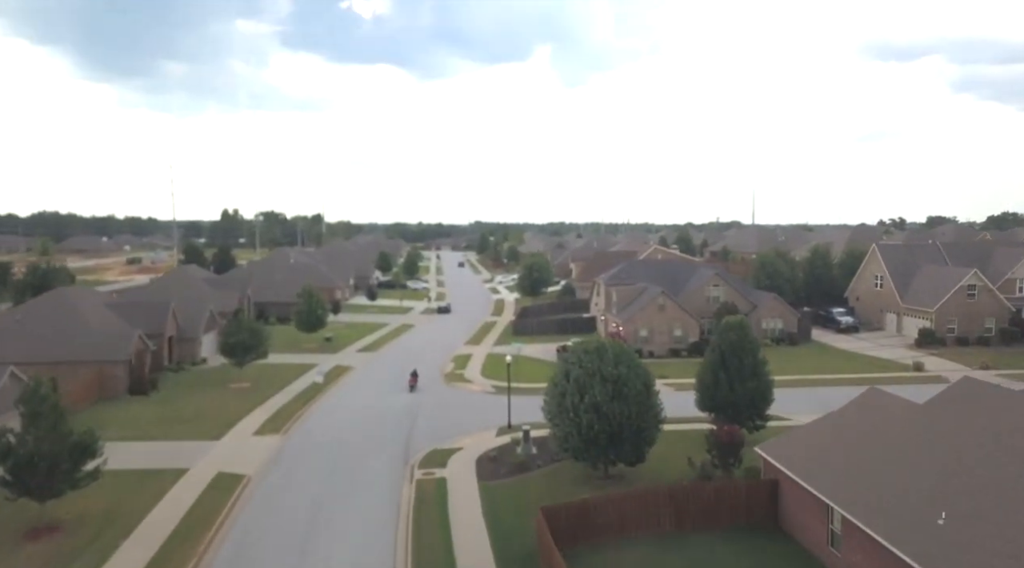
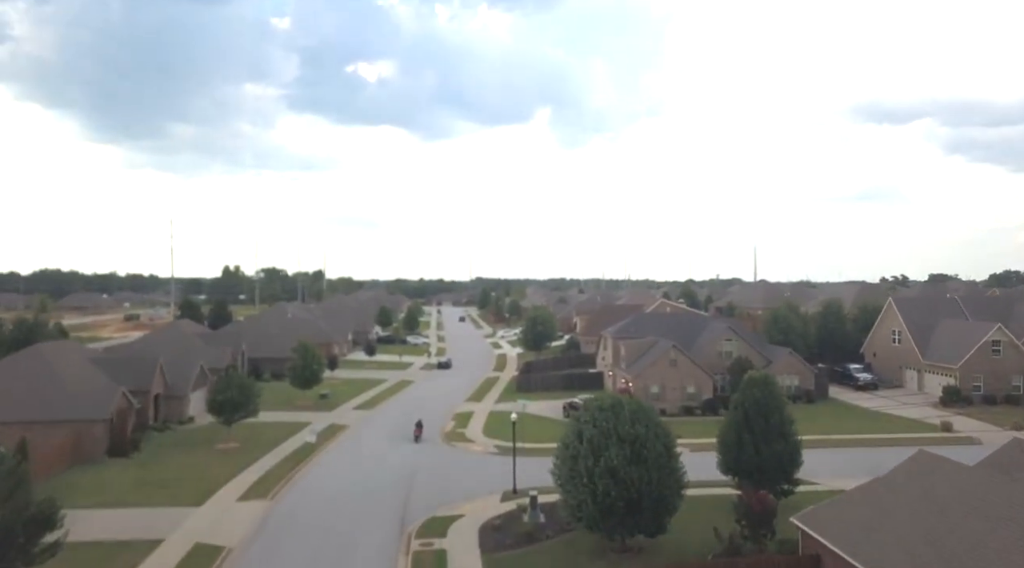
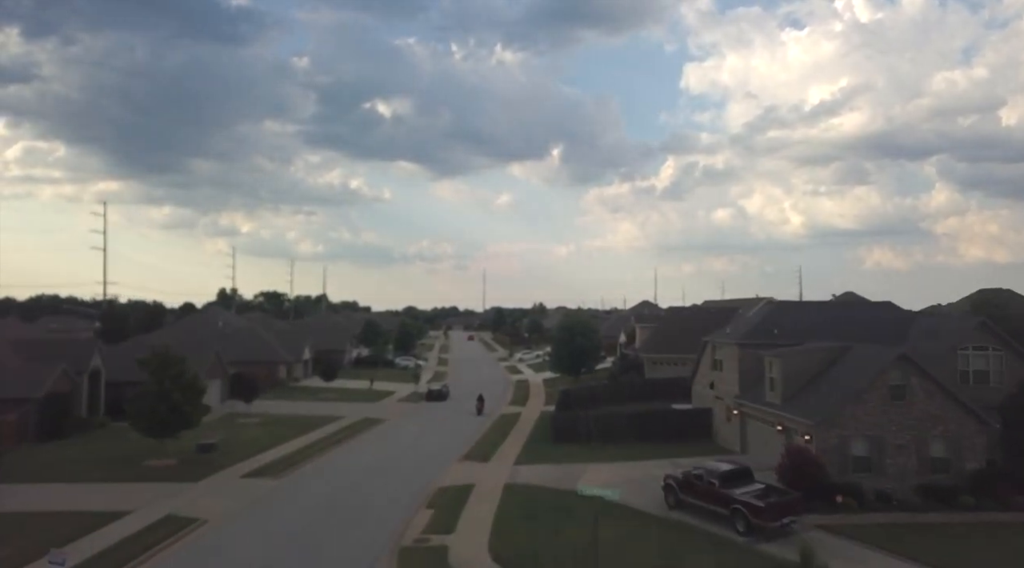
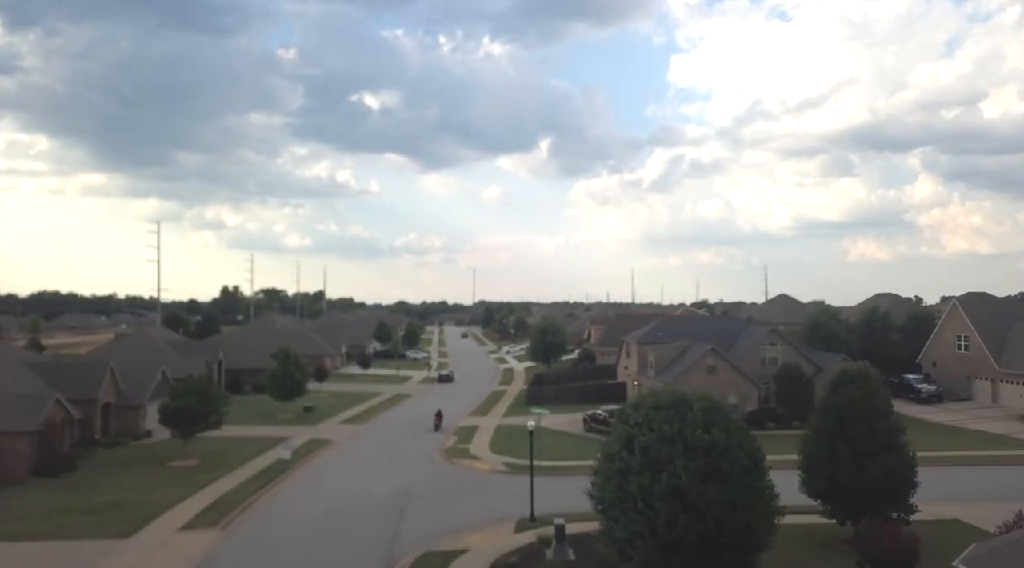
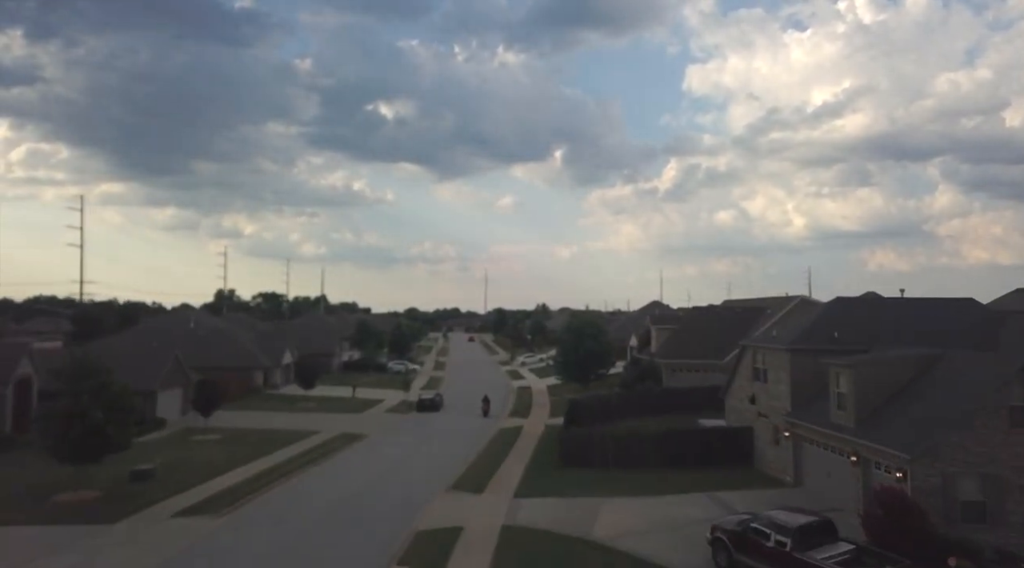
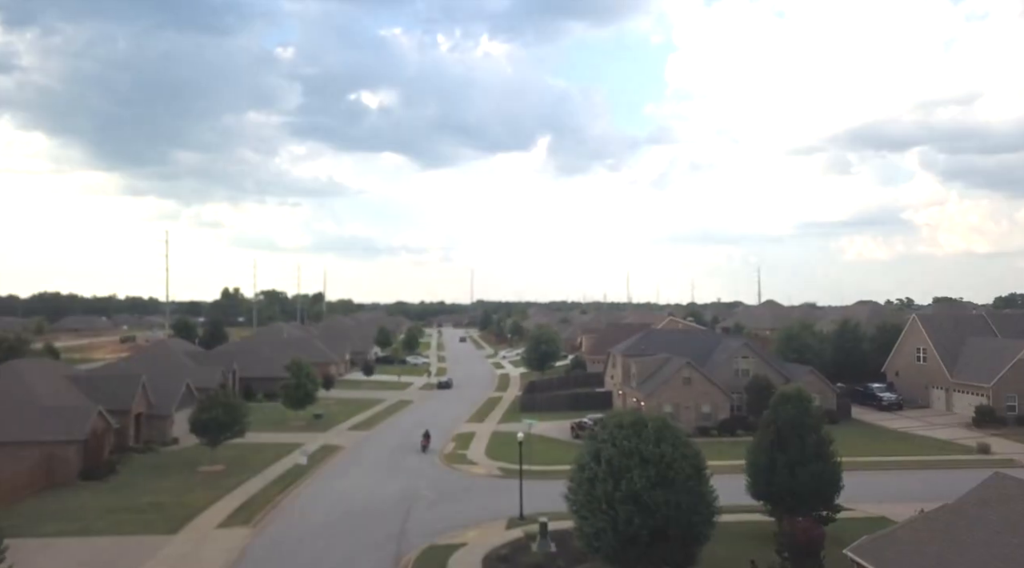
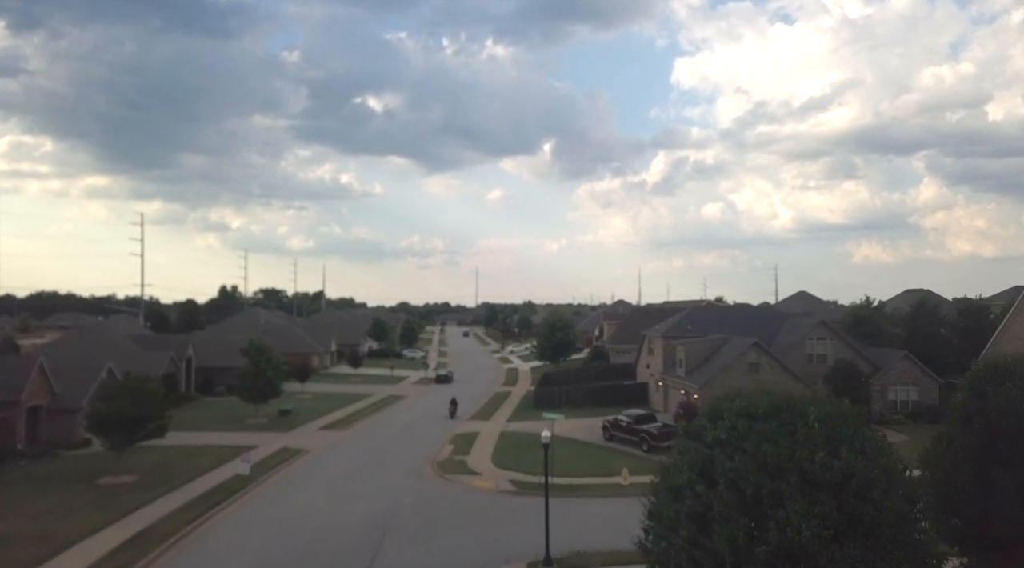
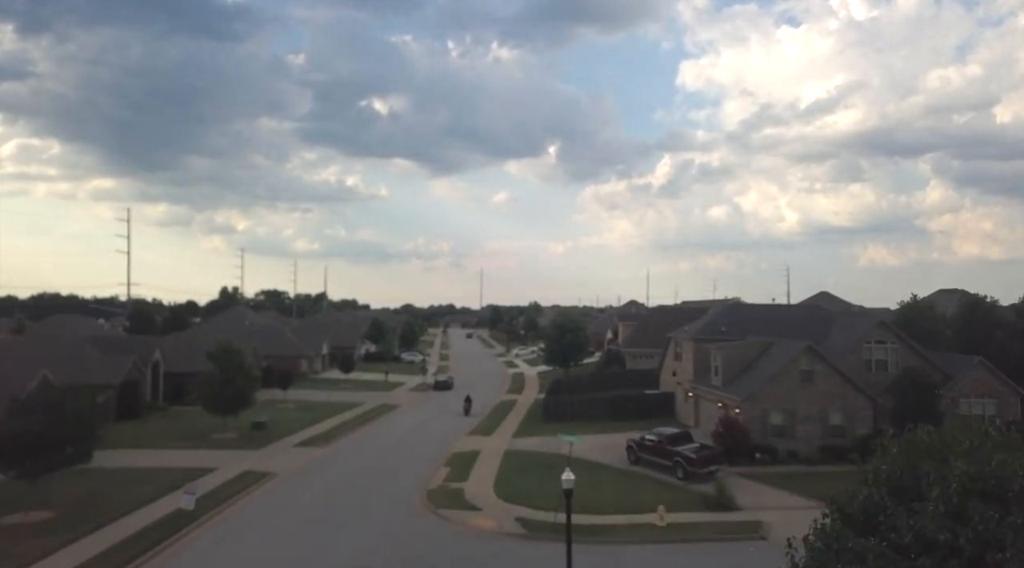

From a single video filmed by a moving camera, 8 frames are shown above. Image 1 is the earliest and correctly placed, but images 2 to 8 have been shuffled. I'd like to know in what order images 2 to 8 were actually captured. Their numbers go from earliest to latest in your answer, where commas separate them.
2, 6, 4, 7, 8, 3, 5
